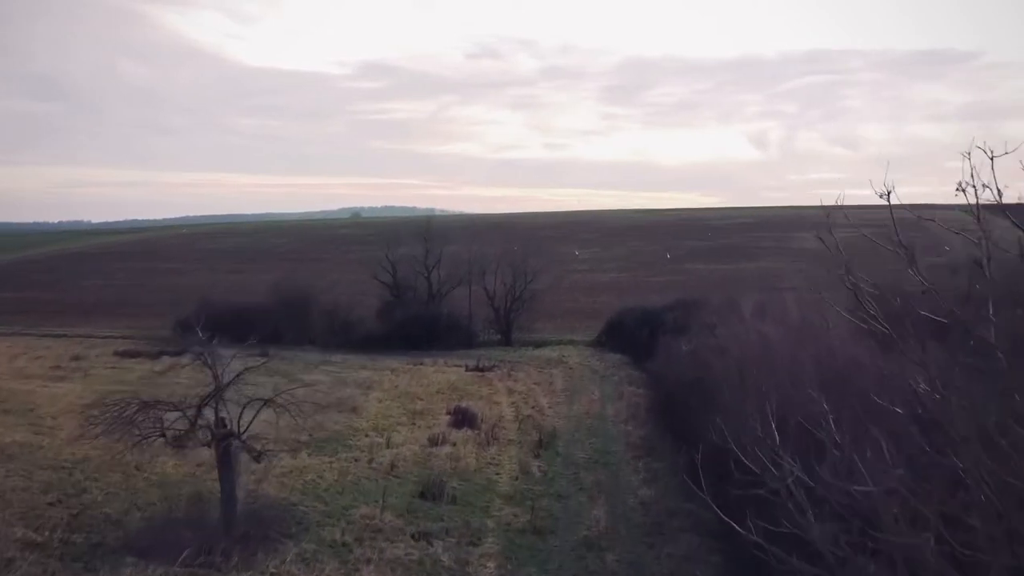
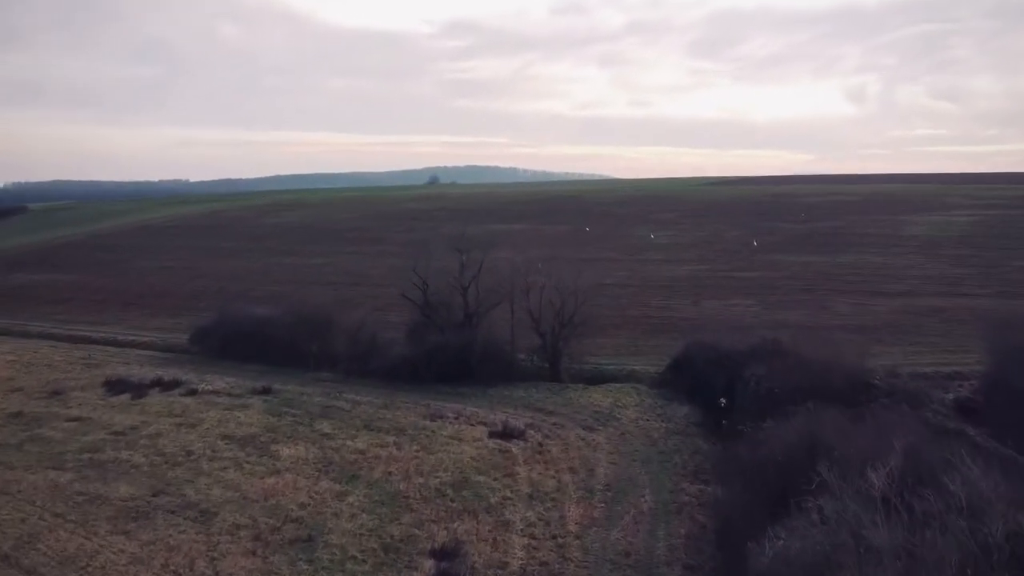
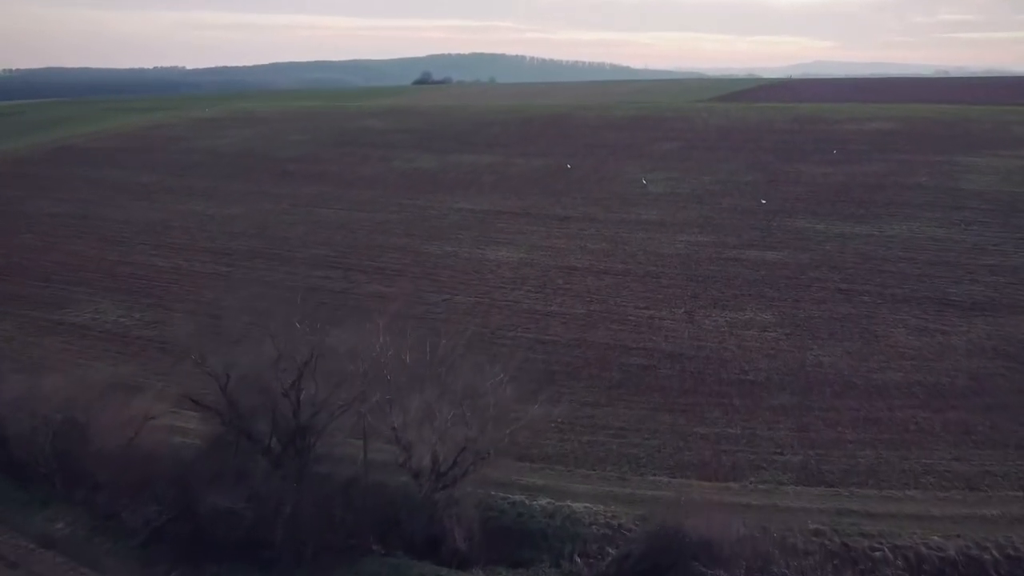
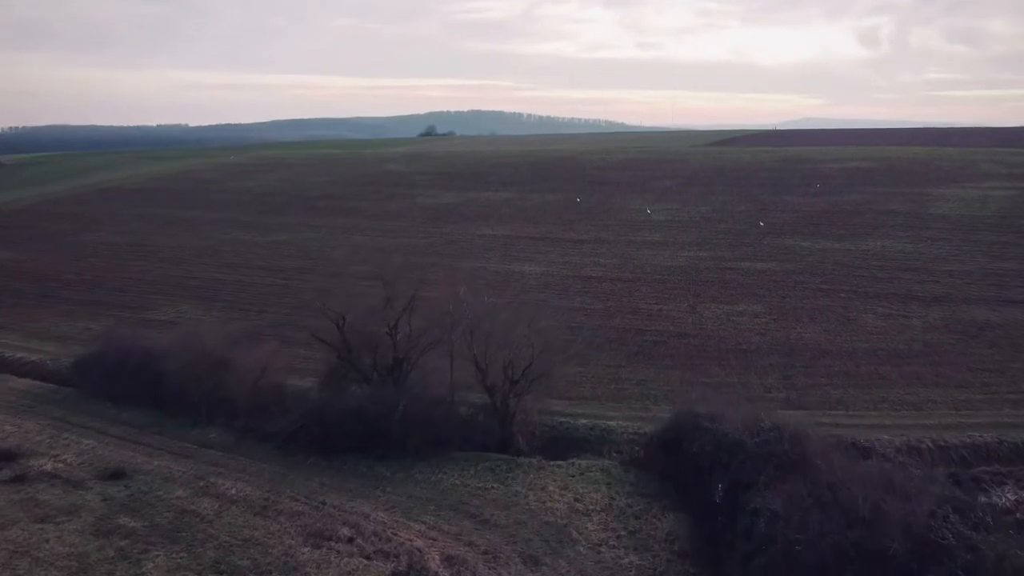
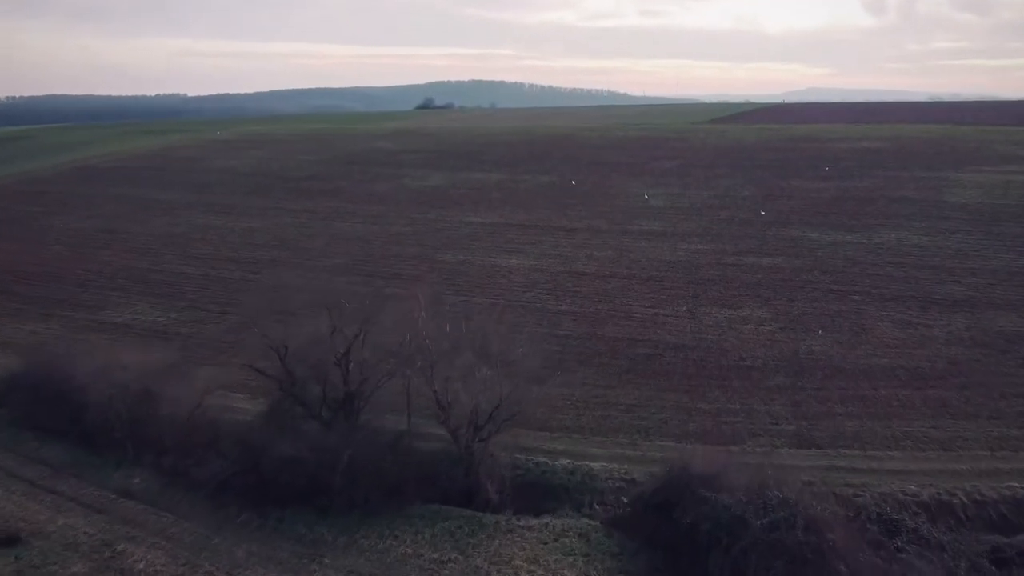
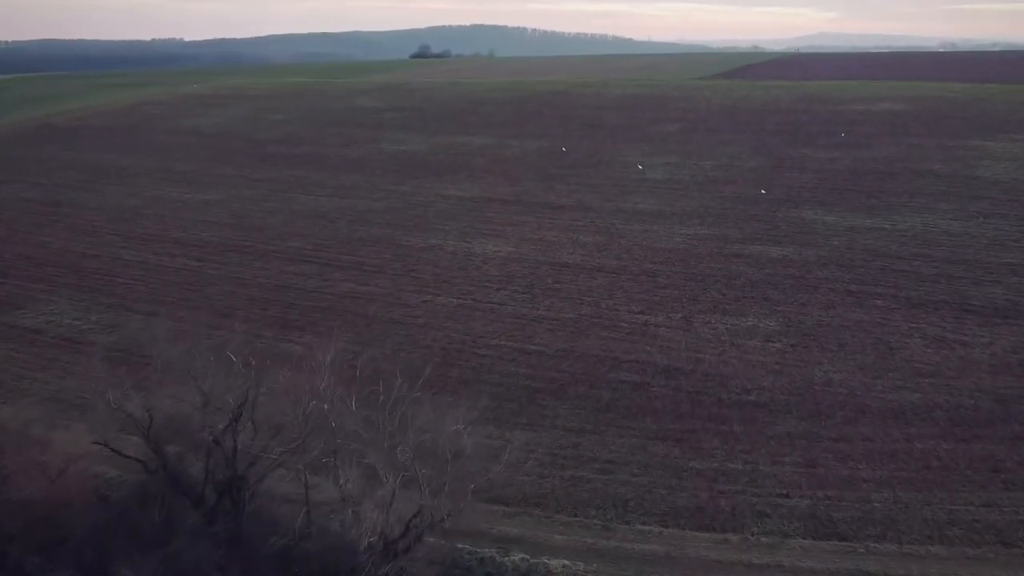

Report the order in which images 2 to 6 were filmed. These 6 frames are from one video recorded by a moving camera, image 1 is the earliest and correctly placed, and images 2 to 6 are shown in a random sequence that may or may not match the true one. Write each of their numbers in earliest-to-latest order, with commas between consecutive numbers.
2, 4, 5, 3, 6
